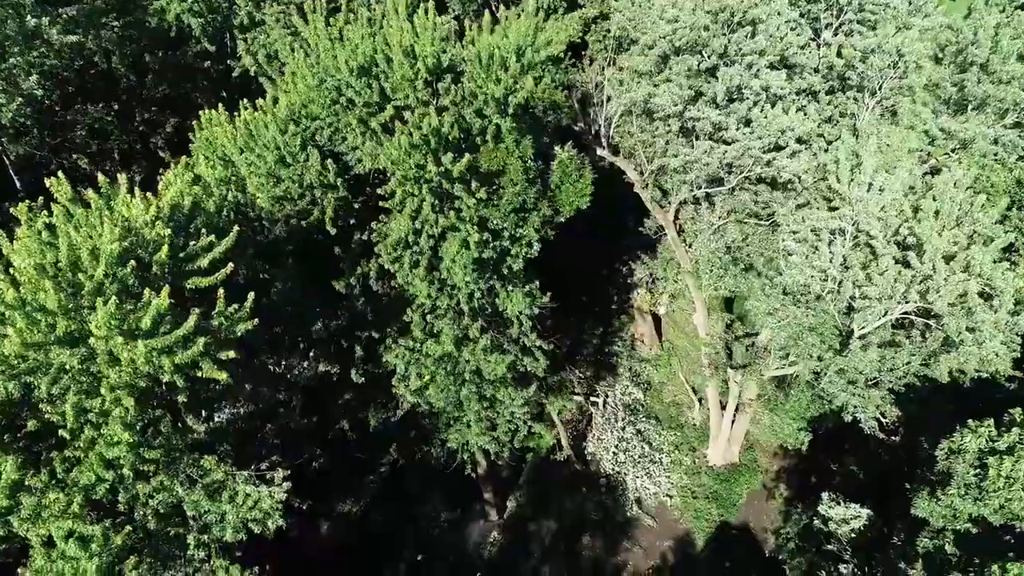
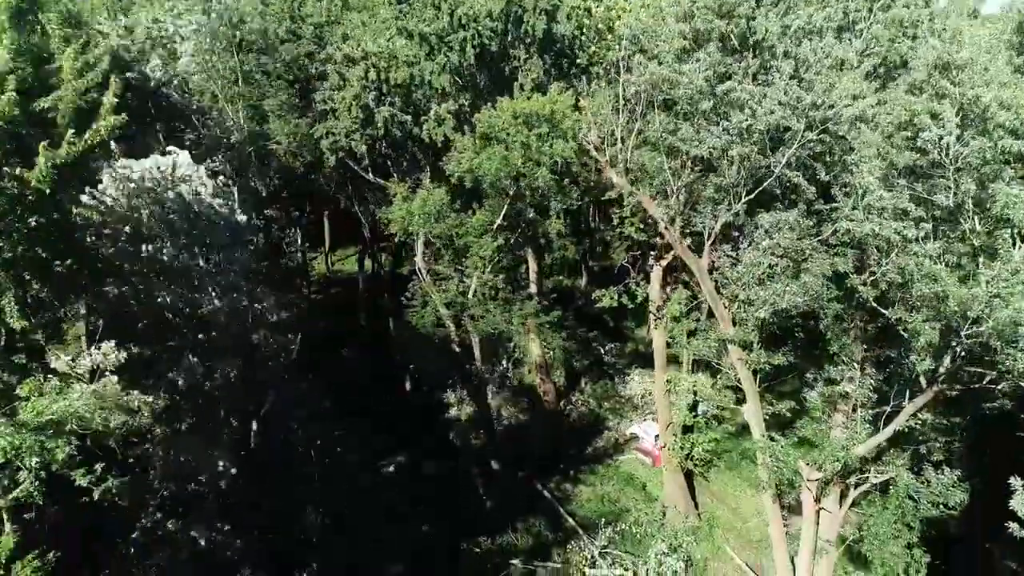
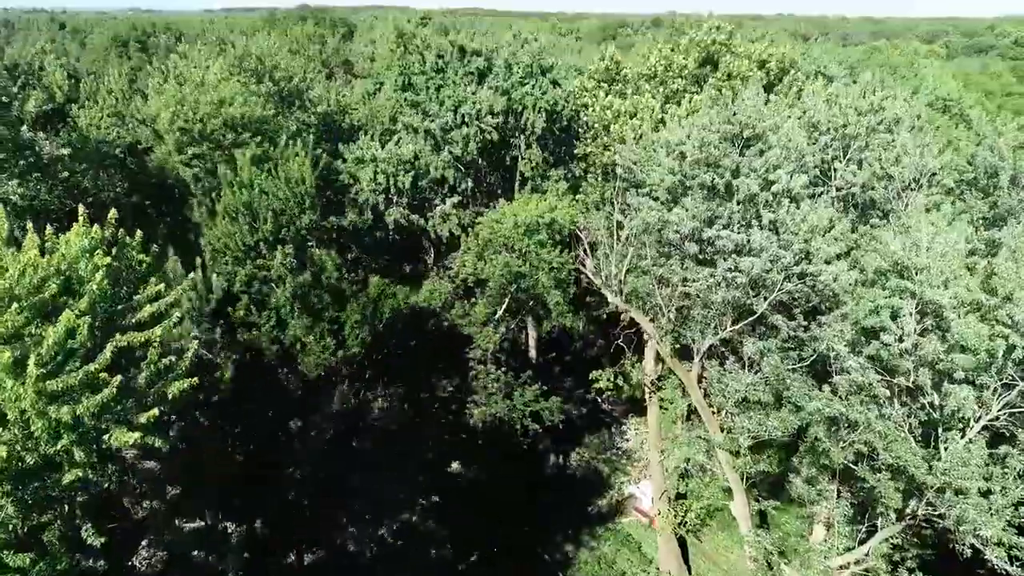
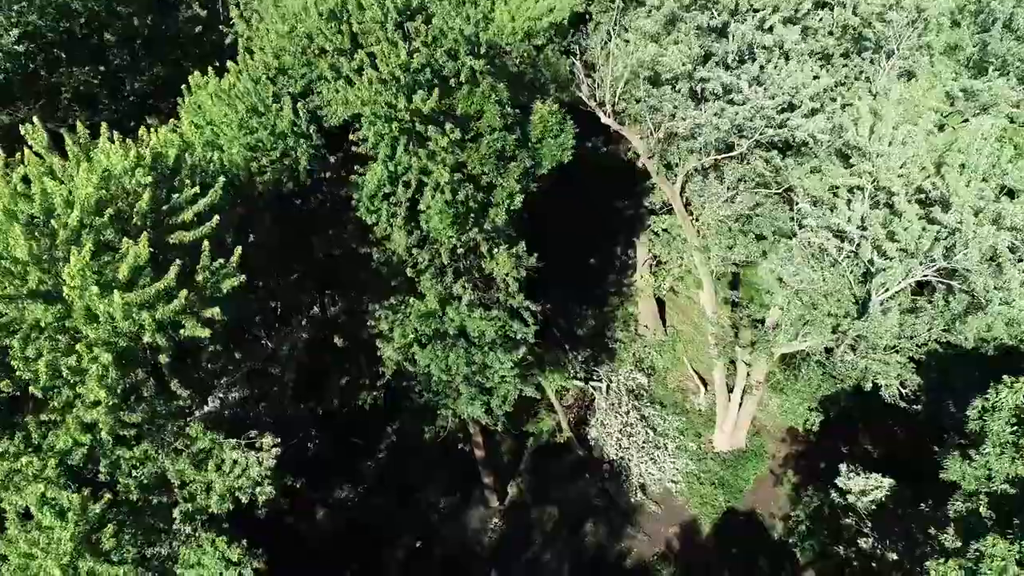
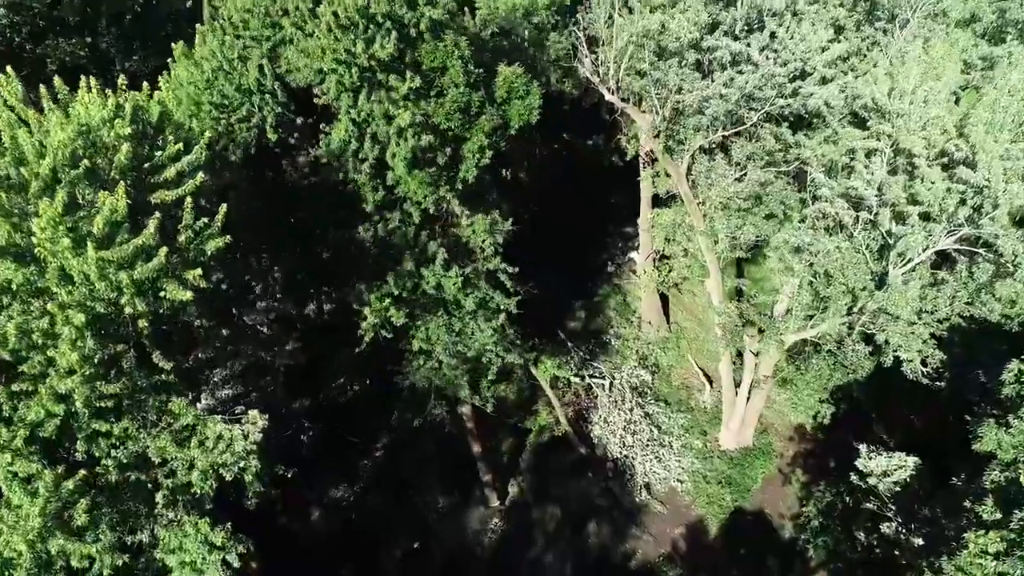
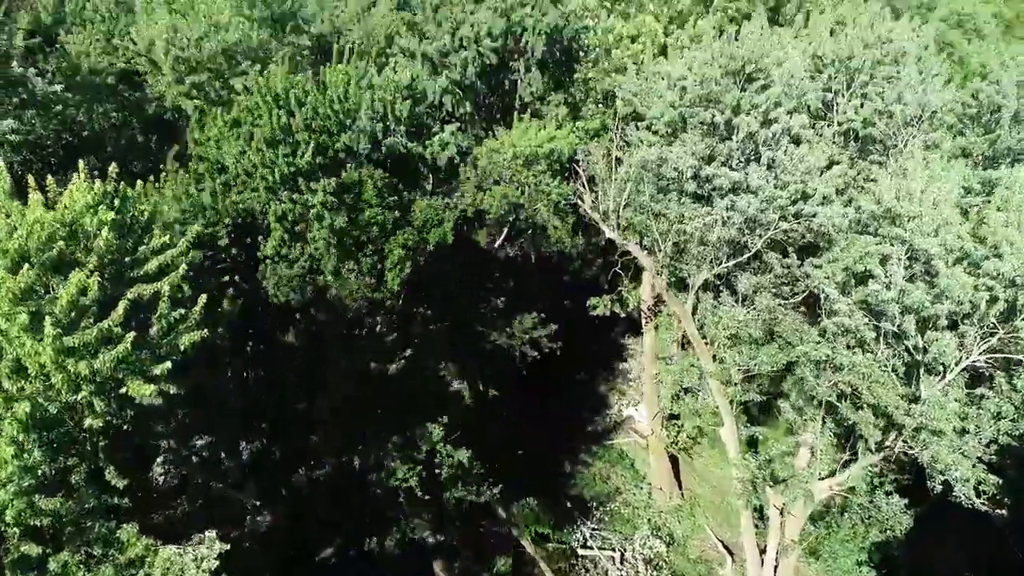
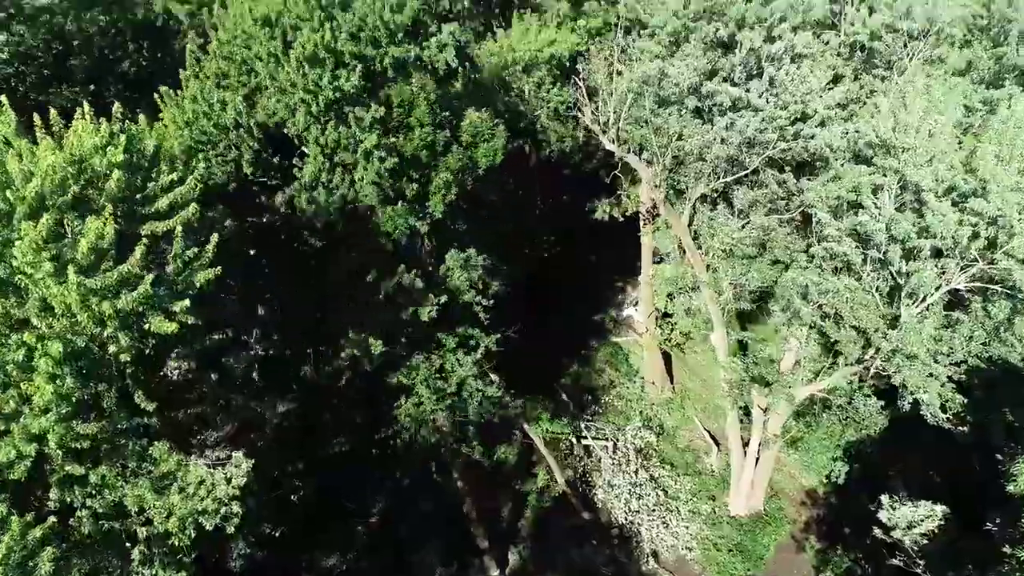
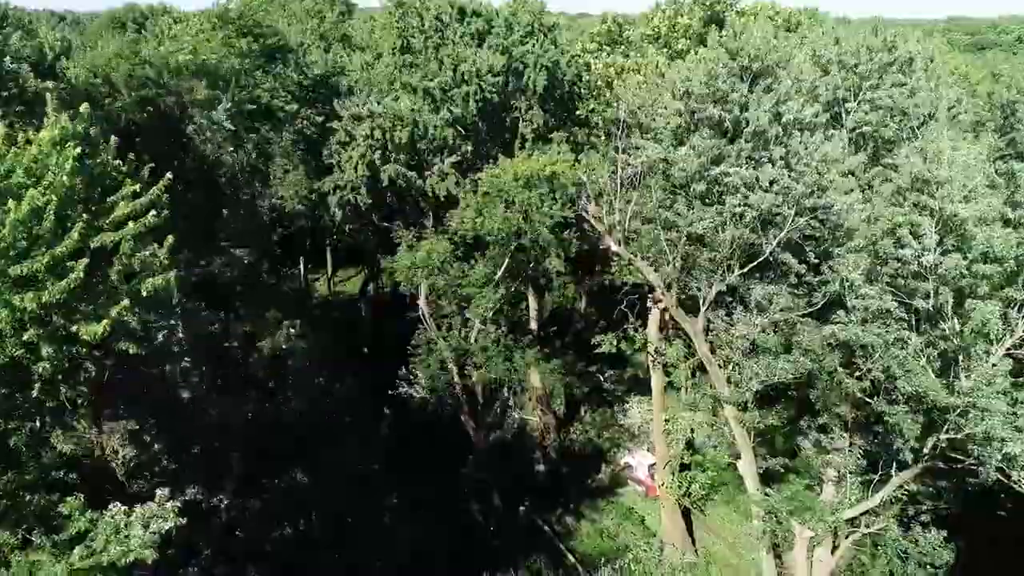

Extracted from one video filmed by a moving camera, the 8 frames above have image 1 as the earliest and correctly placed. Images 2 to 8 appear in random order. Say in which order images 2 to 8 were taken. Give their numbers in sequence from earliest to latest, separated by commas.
4, 5, 7, 6, 3, 8, 2
